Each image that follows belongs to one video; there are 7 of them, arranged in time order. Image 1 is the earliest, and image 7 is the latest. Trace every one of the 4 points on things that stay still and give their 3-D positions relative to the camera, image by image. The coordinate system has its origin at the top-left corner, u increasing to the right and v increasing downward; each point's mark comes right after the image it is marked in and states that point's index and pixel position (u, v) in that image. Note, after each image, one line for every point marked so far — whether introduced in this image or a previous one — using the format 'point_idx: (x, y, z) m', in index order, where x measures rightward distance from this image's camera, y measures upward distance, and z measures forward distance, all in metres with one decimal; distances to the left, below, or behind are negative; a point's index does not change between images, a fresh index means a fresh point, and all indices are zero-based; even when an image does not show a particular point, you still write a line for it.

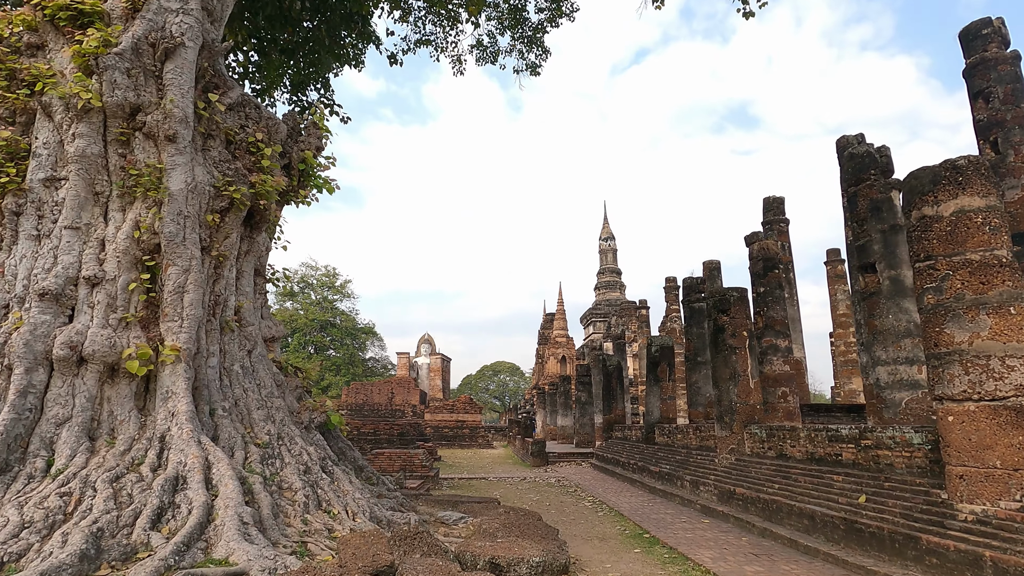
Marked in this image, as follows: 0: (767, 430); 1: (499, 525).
0: (+3.7, -2.1, +7.8) m
1: (-0.1, -2.1, +4.9) m
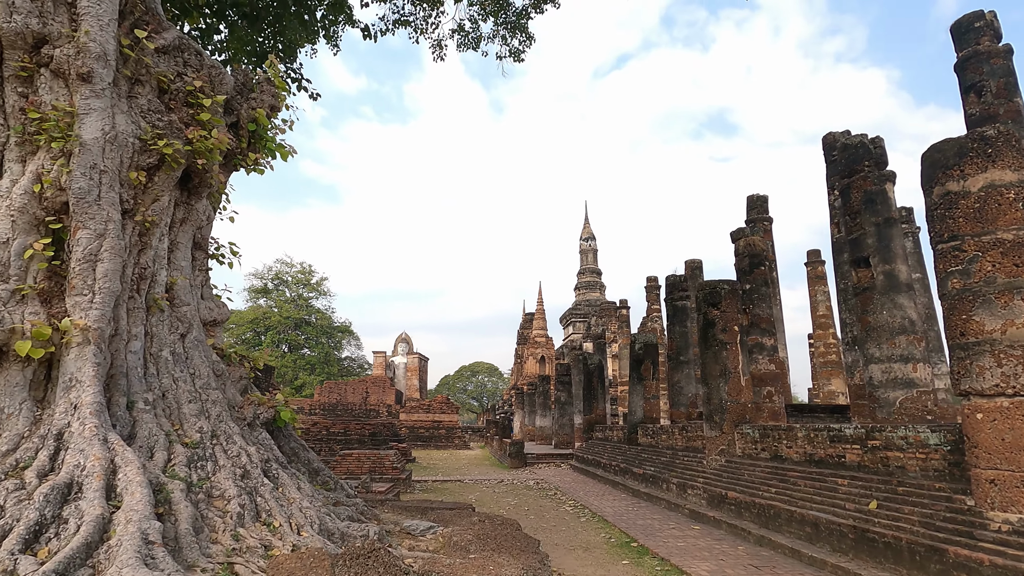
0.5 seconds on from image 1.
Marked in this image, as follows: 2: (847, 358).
0: (+3.4, -1.9, +7.3) m
1: (-0.3, -2.0, +4.3) m
2: (+7.3, -1.6, +11.8) m
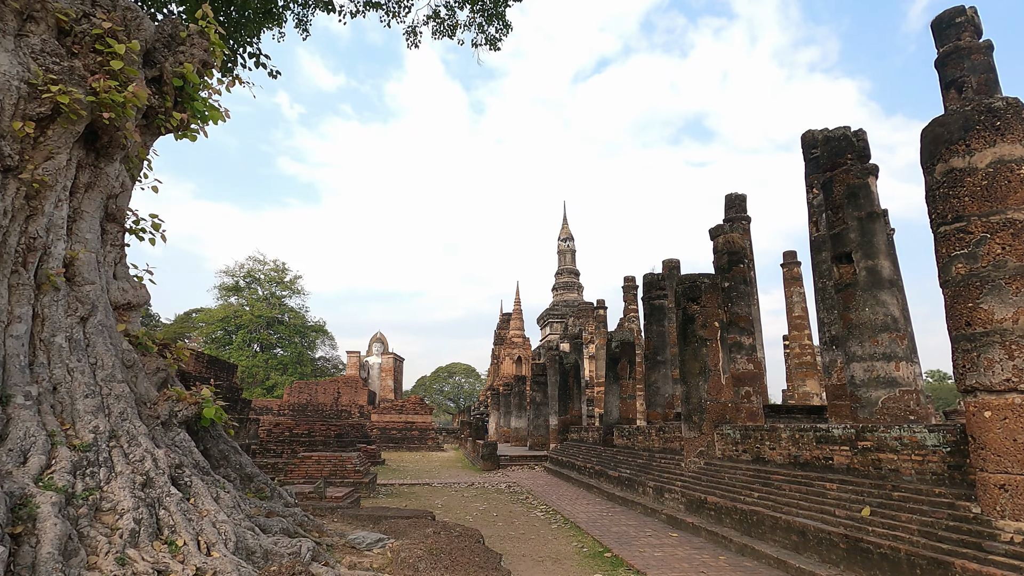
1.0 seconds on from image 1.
0: (+3.0, -1.8, +6.9) m
1: (-0.6, -1.8, +3.7) m
2: (+6.7, -1.5, +11.6) m
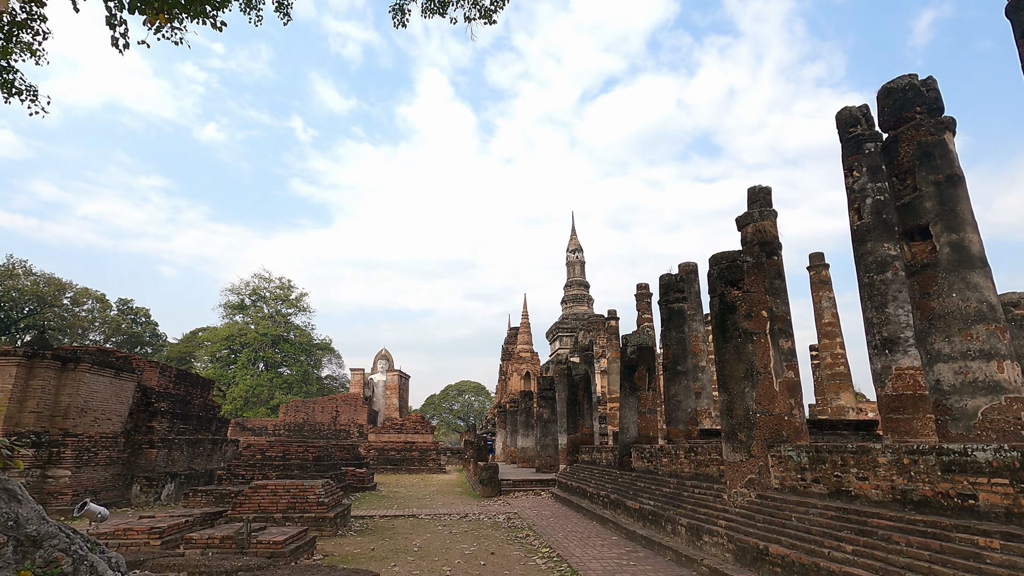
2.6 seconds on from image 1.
0: (+2.8, -1.6, +5.1) m
1: (-0.8, -1.5, +2.0) m
2: (+6.6, -1.4, +9.7) m
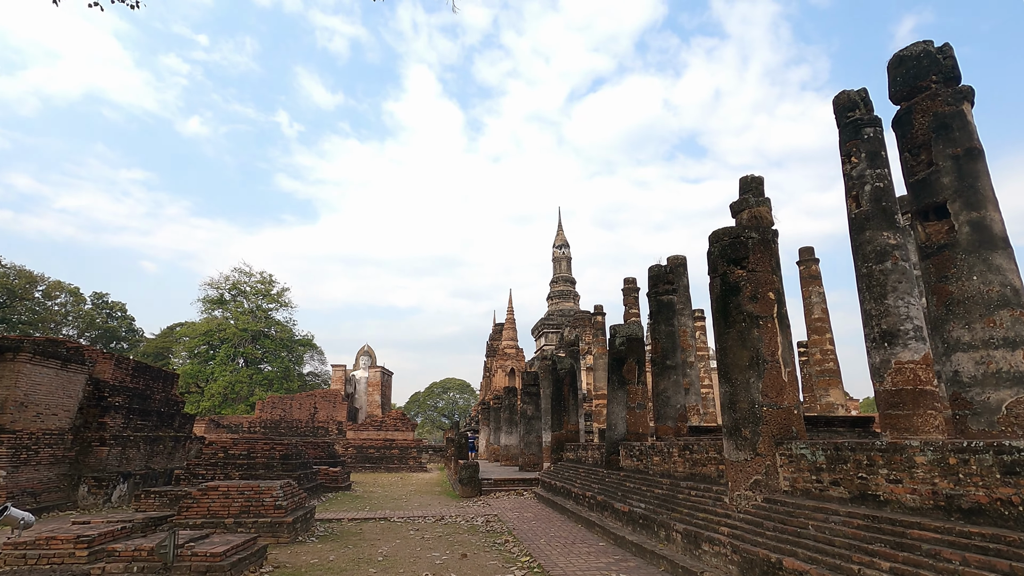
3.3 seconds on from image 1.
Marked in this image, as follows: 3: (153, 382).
0: (+2.6, -1.4, +4.5) m
1: (-0.9, -1.3, +1.2) m
2: (+6.3, -1.2, +9.2) m
3: (-9.6, -2.5, +14.3) m
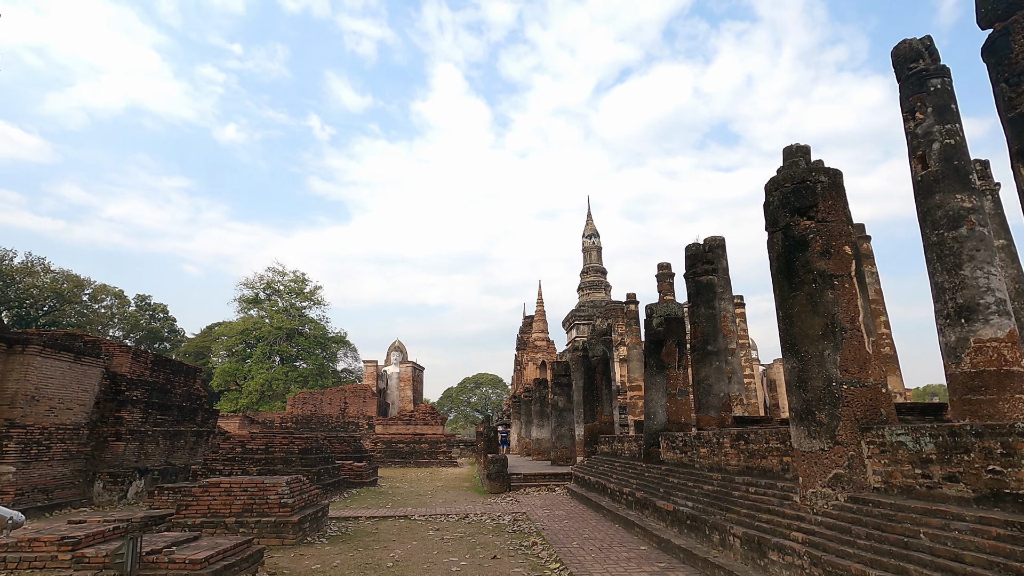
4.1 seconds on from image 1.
0: (+2.7, -1.0, +3.5) m
1: (-1.0, -1.0, +0.5) m
2: (+6.7, -0.6, +8.0) m
3: (-8.8, -2.3, +14.0) m
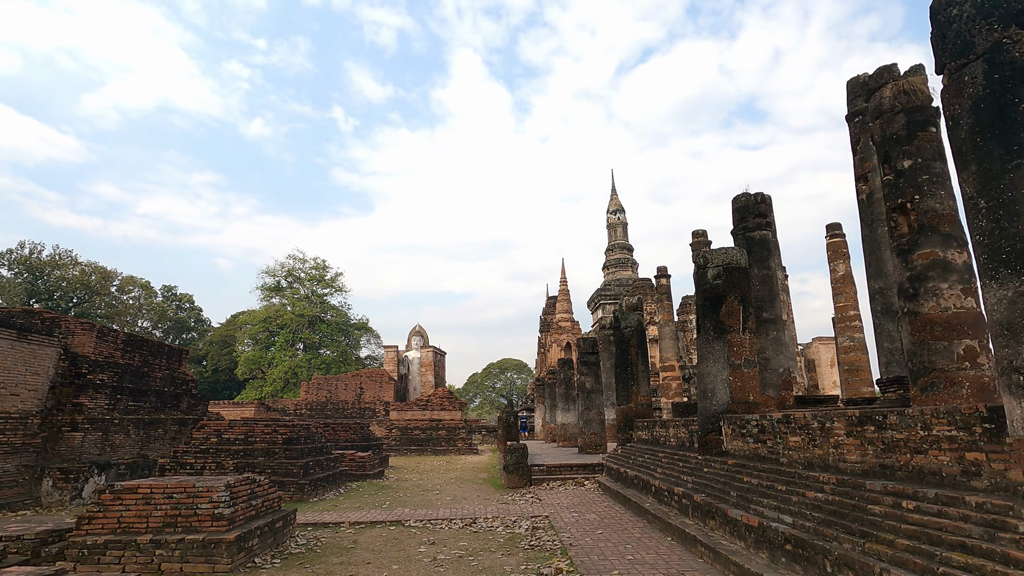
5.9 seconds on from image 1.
0: (+2.7, -0.3, +1.4) m
1: (-1.2, -0.5, -1.4) m
2: (+6.8, +0.2, +5.7) m
3: (-8.4, -1.6, +12.5) m
